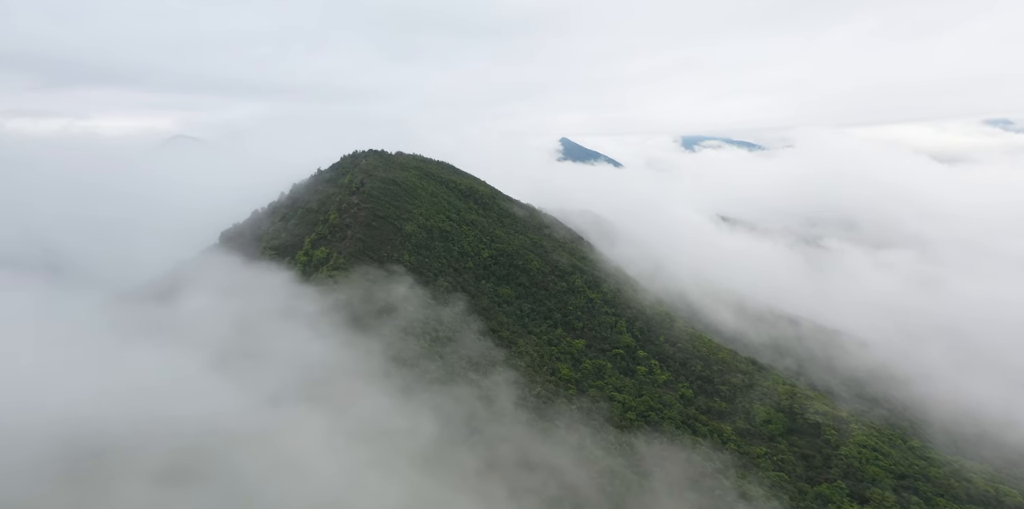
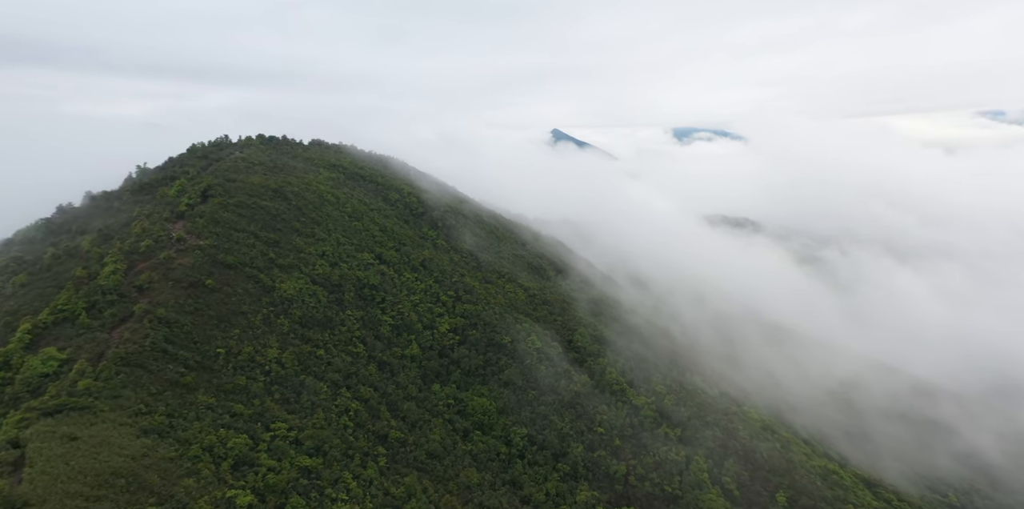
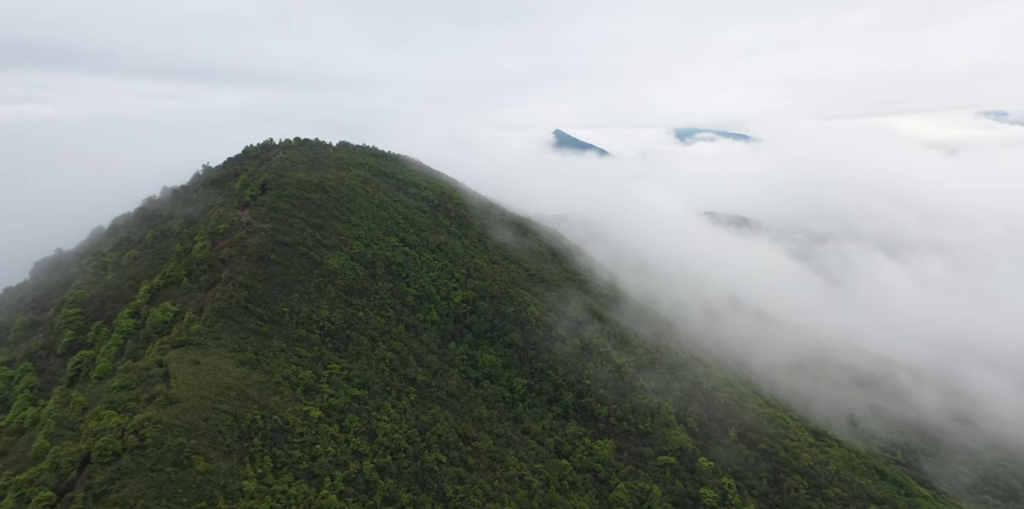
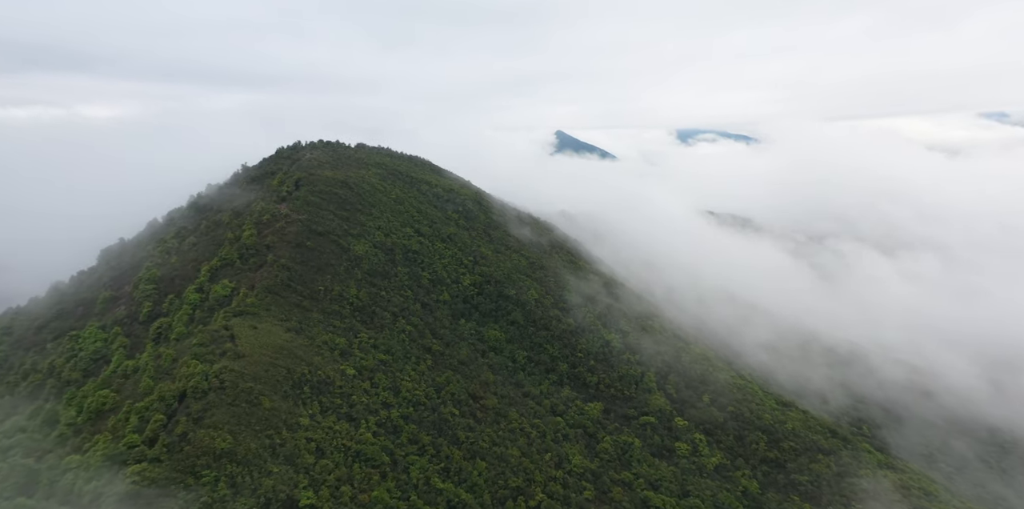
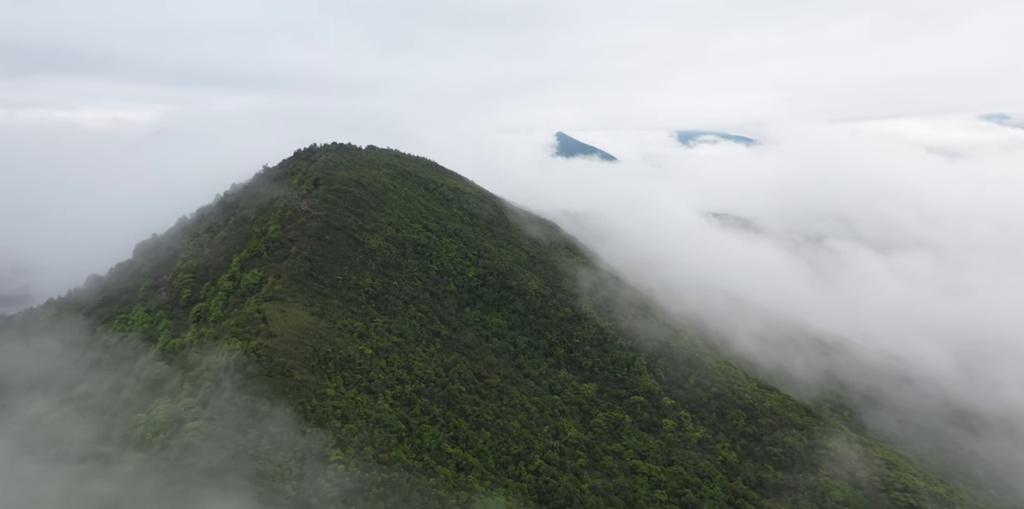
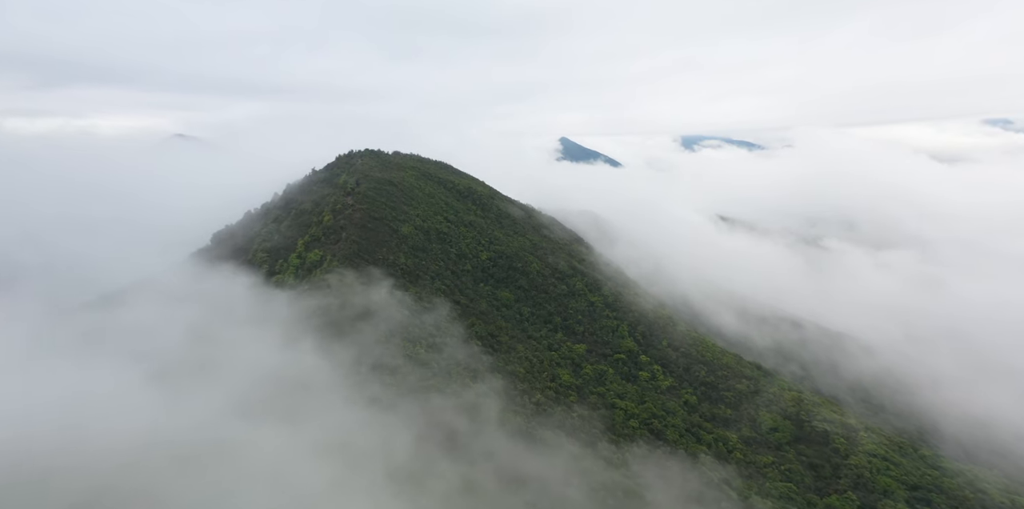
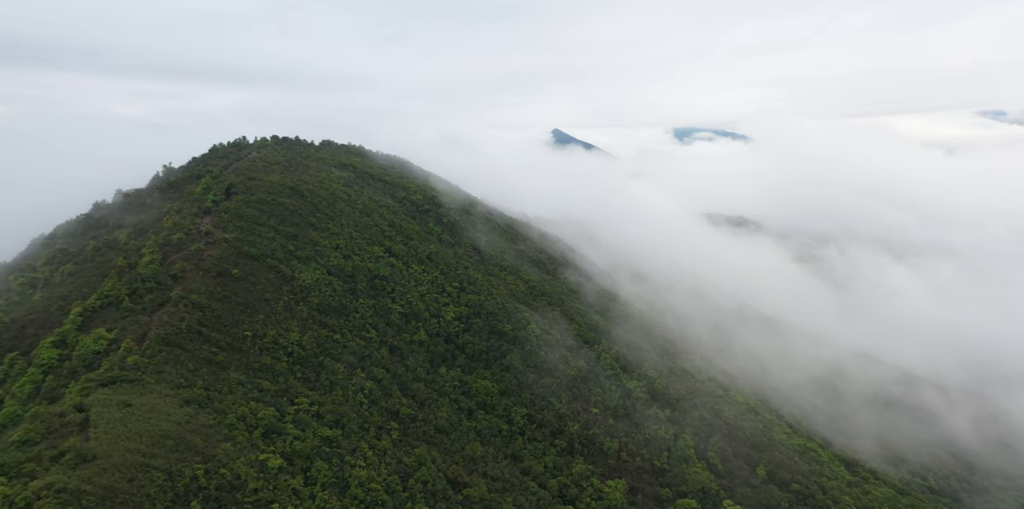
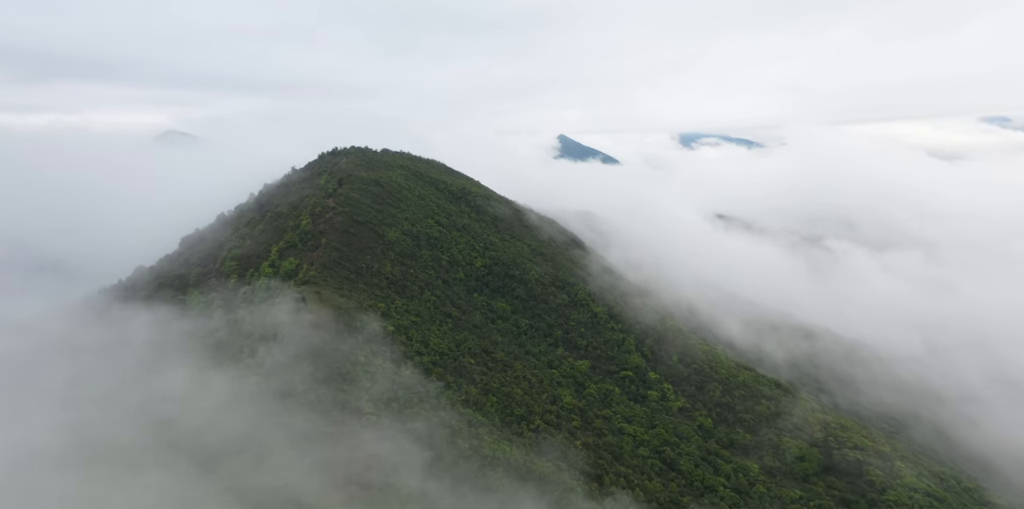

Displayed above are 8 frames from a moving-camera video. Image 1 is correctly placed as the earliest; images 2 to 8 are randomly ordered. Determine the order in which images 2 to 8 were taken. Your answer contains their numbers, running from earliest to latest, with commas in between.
6, 8, 5, 4, 3, 7, 2
